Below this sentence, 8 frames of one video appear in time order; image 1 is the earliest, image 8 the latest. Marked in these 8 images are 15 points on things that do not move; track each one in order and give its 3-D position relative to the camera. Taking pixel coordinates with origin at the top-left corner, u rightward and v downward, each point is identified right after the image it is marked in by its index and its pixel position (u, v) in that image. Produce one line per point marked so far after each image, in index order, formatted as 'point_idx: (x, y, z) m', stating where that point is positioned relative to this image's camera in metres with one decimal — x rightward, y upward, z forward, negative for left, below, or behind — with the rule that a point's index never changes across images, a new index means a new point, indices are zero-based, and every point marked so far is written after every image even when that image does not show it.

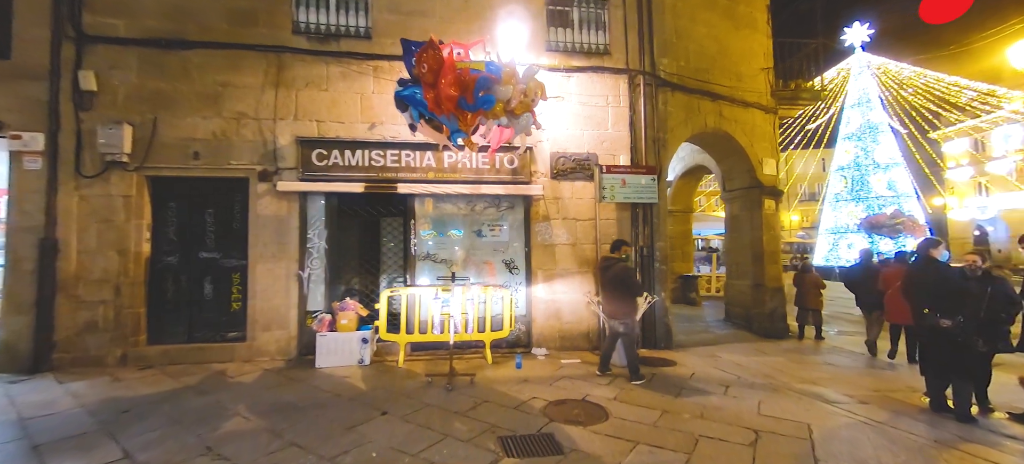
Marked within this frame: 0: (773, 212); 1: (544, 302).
0: (+5.1, +0.4, +7.4) m
1: (+0.5, -1.1, +6.0) m
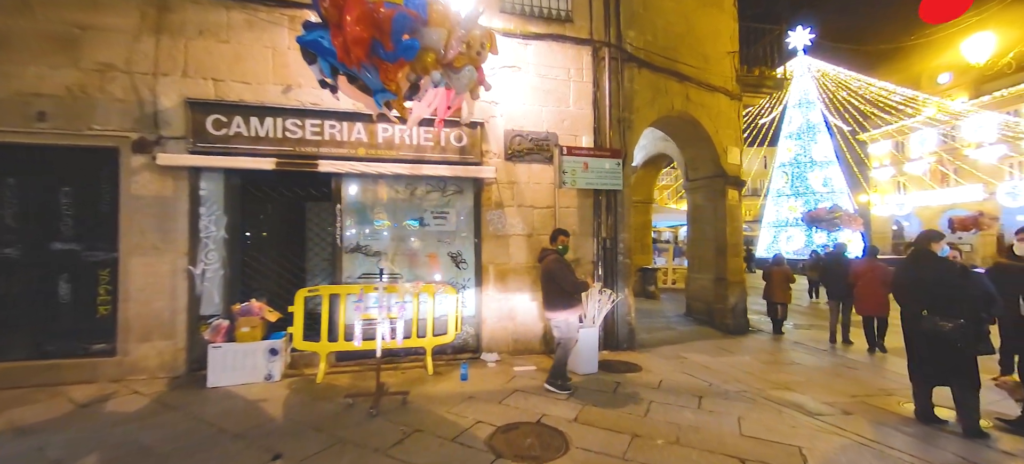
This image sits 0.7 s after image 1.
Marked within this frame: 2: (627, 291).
0: (+4.2, +0.5, +7.2) m
1: (-0.2, -1.0, +5.3) m
2: (+1.7, -0.9, +5.7) m
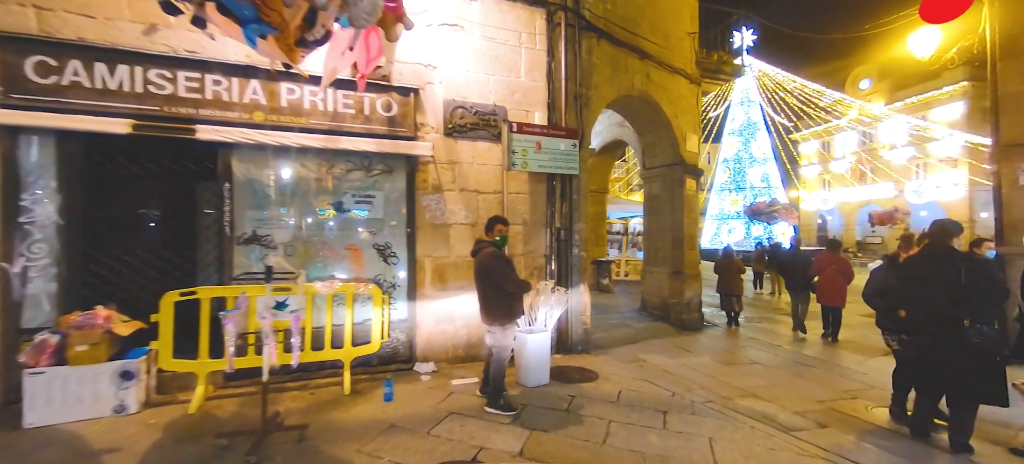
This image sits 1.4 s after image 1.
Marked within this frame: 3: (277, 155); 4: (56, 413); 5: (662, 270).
0: (+3.3, +0.7, +6.9) m
1: (-0.9, -0.8, +4.5) m
2: (+0.9, -0.8, +5.2) m
3: (-2.5, +0.8, +4.0) m
4: (-3.7, -1.5, +3.1) m
5: (+2.8, -0.7, +7.0) m
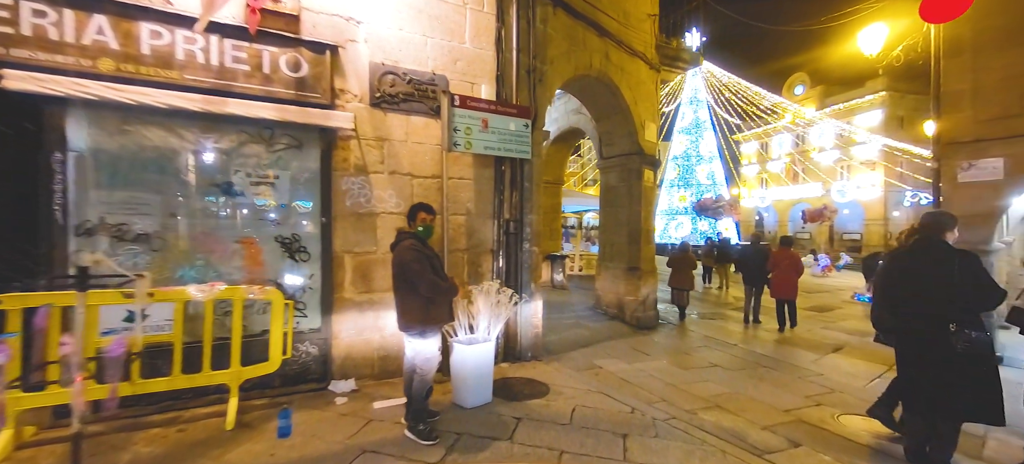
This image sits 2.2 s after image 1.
0: (+2.4, +0.8, +6.5) m
1: (-1.5, -0.7, +3.8) m
2: (+0.2, -0.7, +4.6) m
3: (-3.0, +0.9, +3.1) m
4: (-4.1, -1.4, +2.0) m
5: (+1.9, -0.6, +6.6) m
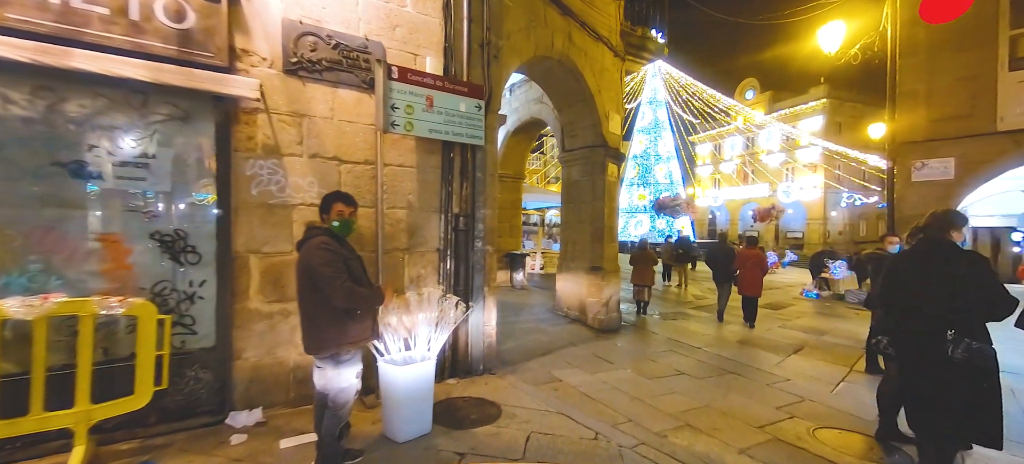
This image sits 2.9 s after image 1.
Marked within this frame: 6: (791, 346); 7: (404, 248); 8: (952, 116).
0: (+1.7, +0.9, +6.2) m
1: (-2.0, -0.7, +3.1) m
2: (-0.3, -0.6, +4.1) m
3: (-3.4, +0.9, +2.2) m
4: (-4.4, -1.3, +1.1) m
5: (+1.1, -0.6, +6.3) m
6: (+4.0, -1.7, +5.5) m
7: (-1.0, -0.2, +3.6) m
8: (+5.9, +1.6, +5.0) m
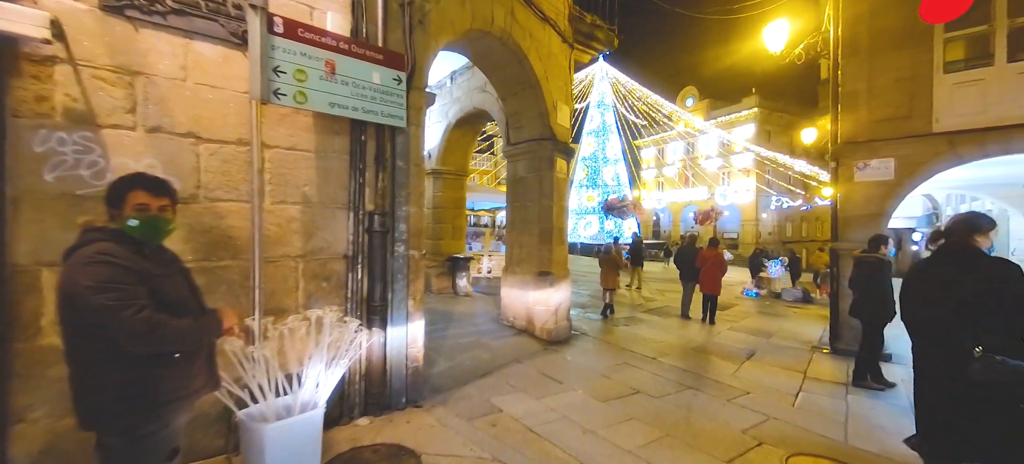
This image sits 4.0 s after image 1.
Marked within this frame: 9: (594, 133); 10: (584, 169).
0: (+0.8, +0.8, +5.7) m
1: (-2.5, -0.7, +2.1) m
2: (-0.9, -0.7, +3.4) m
3: (-3.7, +0.9, +1.1) m
4: (-4.6, -1.4, -0.1) m
5: (+0.2, -0.6, +5.7) m
6: (+3.2, -1.7, +5.3) m
7: (-1.6, -0.2, +2.8) m
8: (+5.1, +1.6, +5.1) m
9: (+4.3, +5.1, +19.2) m
10: (+3.9, +3.4, +19.8) m
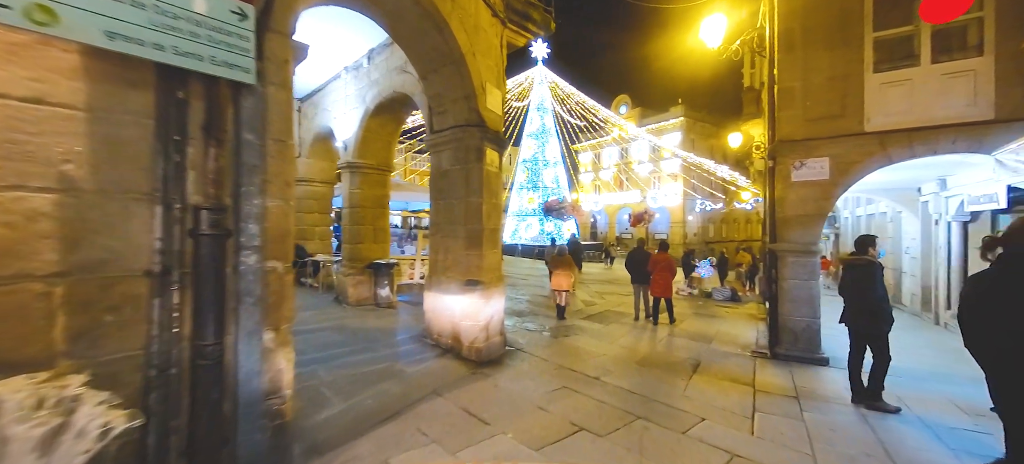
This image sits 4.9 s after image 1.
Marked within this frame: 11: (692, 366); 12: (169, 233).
0: (-0.2, +0.8, +4.9) m
1: (-2.9, -0.7, +0.9) m
2: (-1.5, -0.7, +2.4) m
3: (-4.0, +0.9, -0.3) m
4: (-4.7, -1.4, -1.6) m
5: (-0.8, -0.6, +4.8) m
6: (+2.3, -1.7, +4.9) m
7: (-2.1, -0.2, +1.7) m
8: (+4.1, +1.5, +5.0) m
9: (+1.2, +5.0, +18.9) m
10: (+0.7, +3.3, +19.4) m
11: (+2.3, -1.7, +4.7) m
12: (-1.8, 0.0, +2.1) m
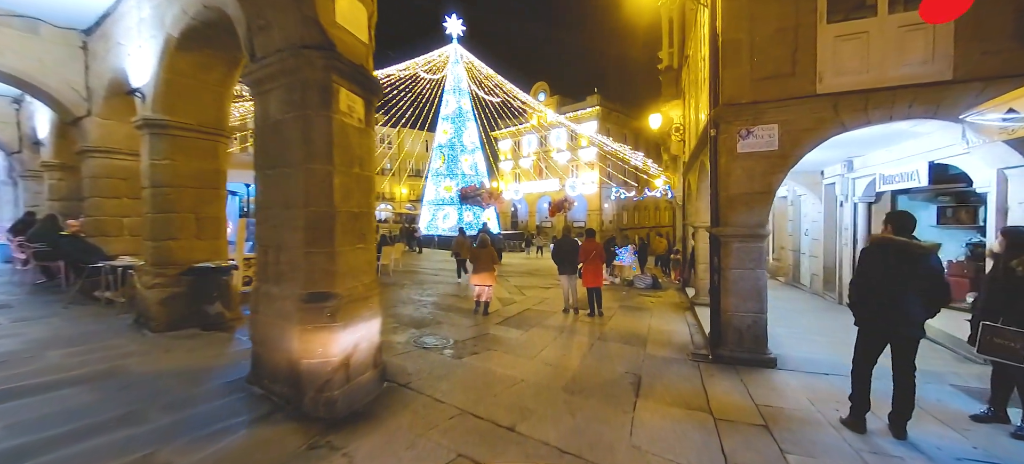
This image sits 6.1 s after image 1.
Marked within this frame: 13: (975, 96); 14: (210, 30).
0: (-1.3, +0.9, +3.3) m
1: (-3.1, -0.7, -1.1) m
2: (-2.1, -0.6, +0.5) m
3: (-4.0, +0.8, -2.6) m
4: (-4.3, -1.5, -4.0) m
5: (-1.8, -0.5, +3.1) m
6: (+1.2, -1.5, +3.8) m
7: (-2.5, -0.2, -0.2) m
8: (+2.9, +1.8, +4.2) m
9: (-2.8, +5.5, +17.1) m
10: (-3.4, +3.8, +17.5) m
11: (+1.2, -1.5, +3.7) m
12: (-2.3, 0.0, +0.1) m
13: (+4.5, +1.3, +3.7) m
14: (-3.5, +2.3, +4.4) m
